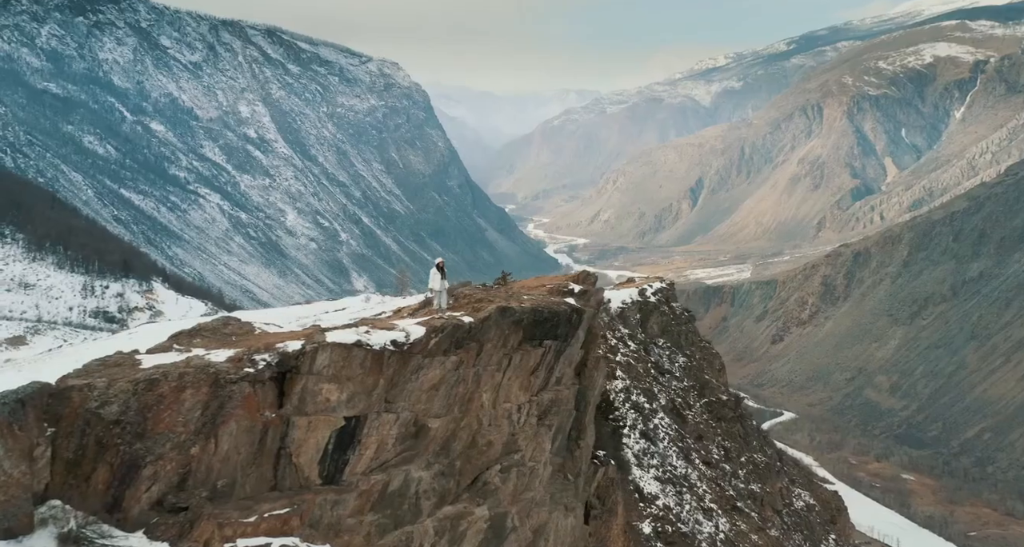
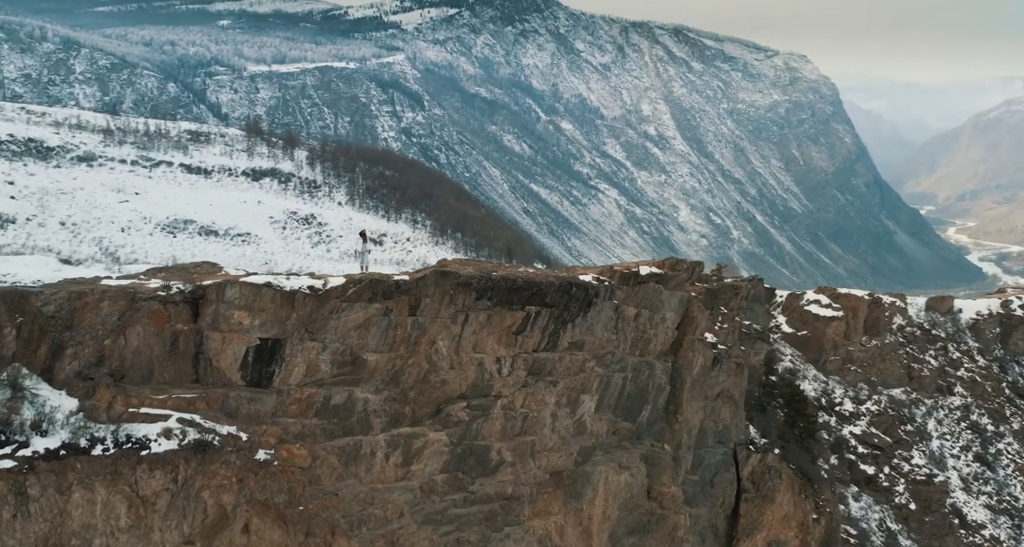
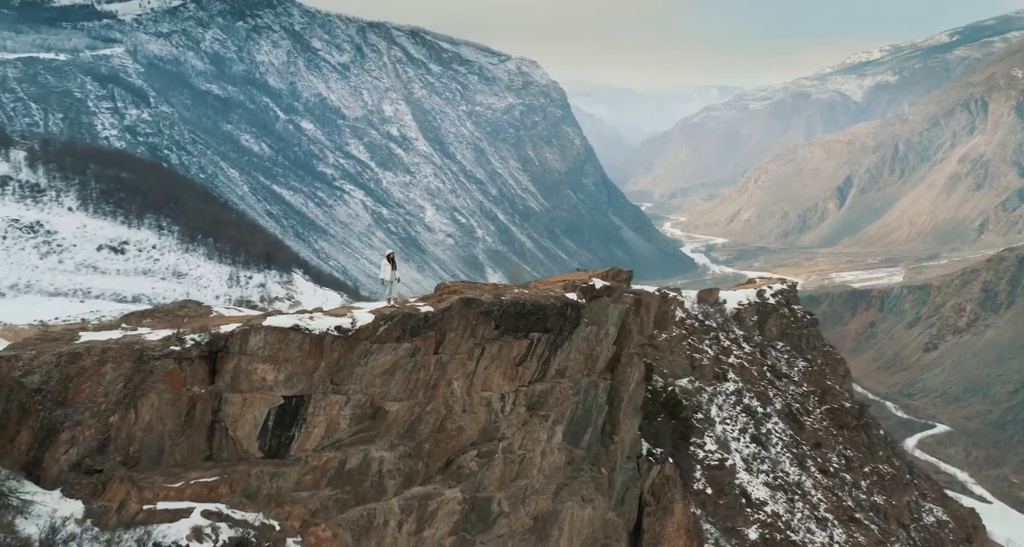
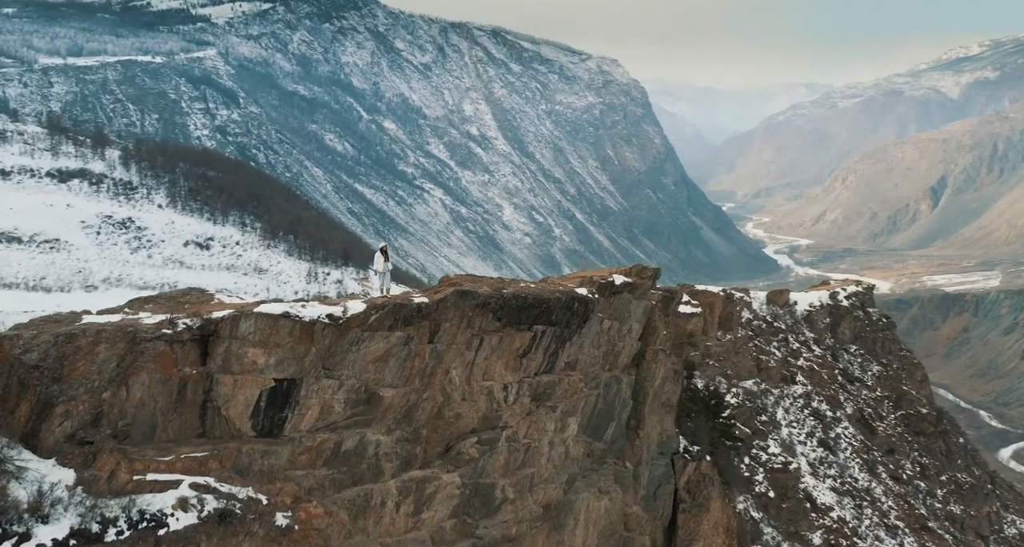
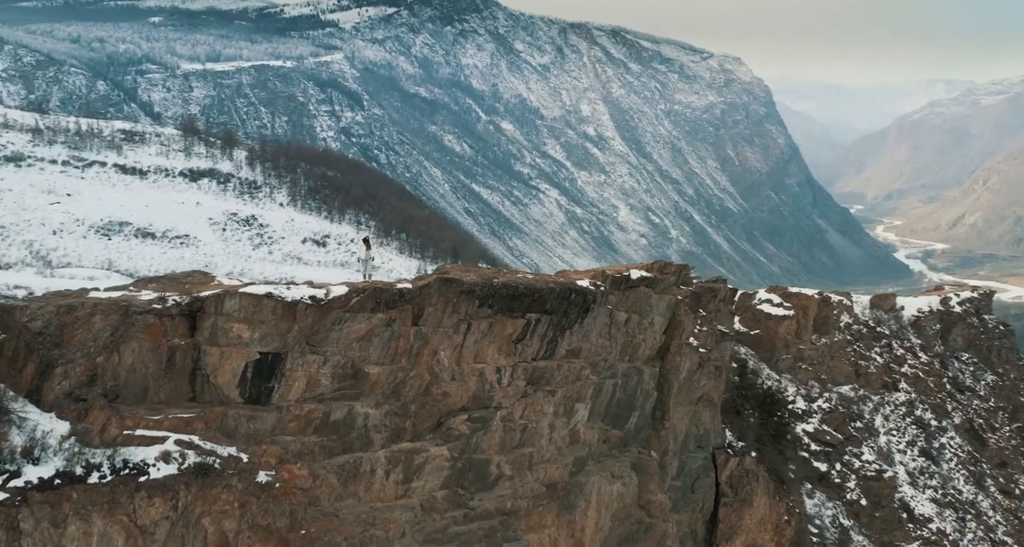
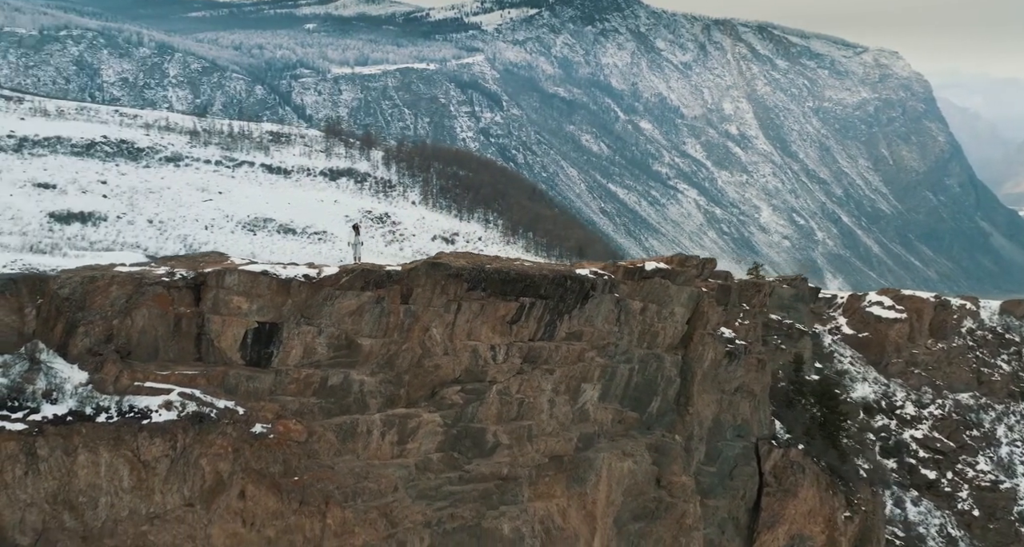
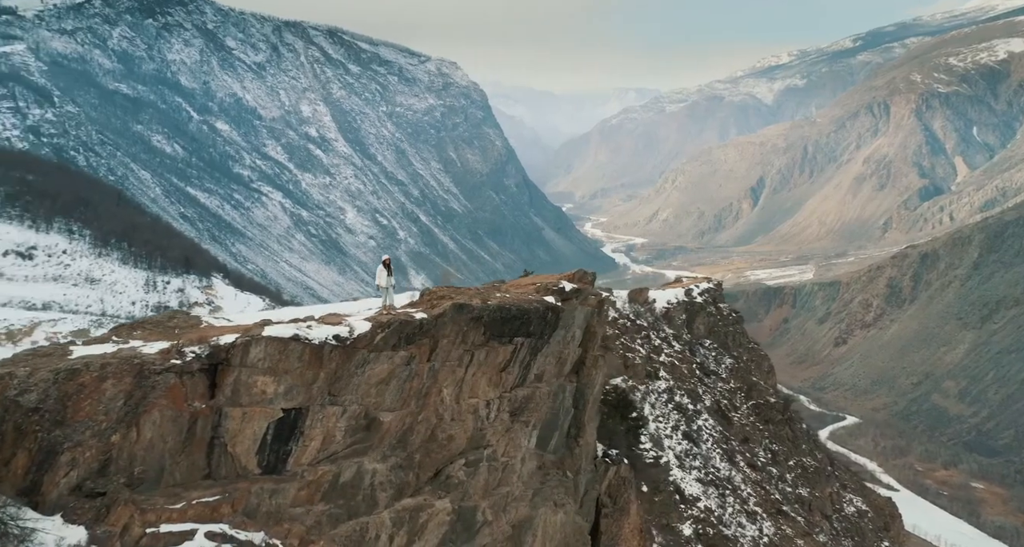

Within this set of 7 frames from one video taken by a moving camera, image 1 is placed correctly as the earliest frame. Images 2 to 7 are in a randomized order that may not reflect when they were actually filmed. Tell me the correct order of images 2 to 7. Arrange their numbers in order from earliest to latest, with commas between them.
7, 3, 4, 5, 2, 6
